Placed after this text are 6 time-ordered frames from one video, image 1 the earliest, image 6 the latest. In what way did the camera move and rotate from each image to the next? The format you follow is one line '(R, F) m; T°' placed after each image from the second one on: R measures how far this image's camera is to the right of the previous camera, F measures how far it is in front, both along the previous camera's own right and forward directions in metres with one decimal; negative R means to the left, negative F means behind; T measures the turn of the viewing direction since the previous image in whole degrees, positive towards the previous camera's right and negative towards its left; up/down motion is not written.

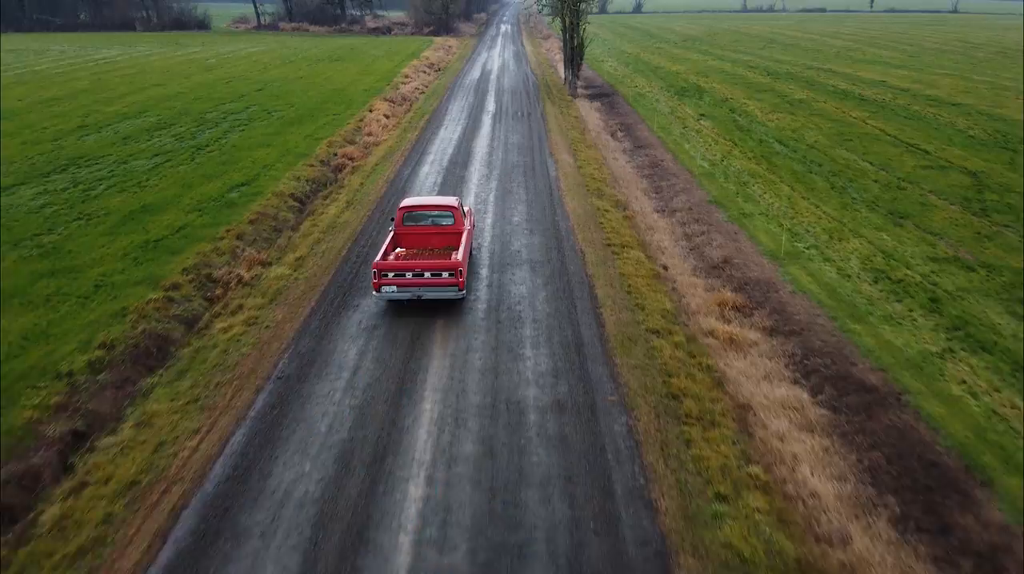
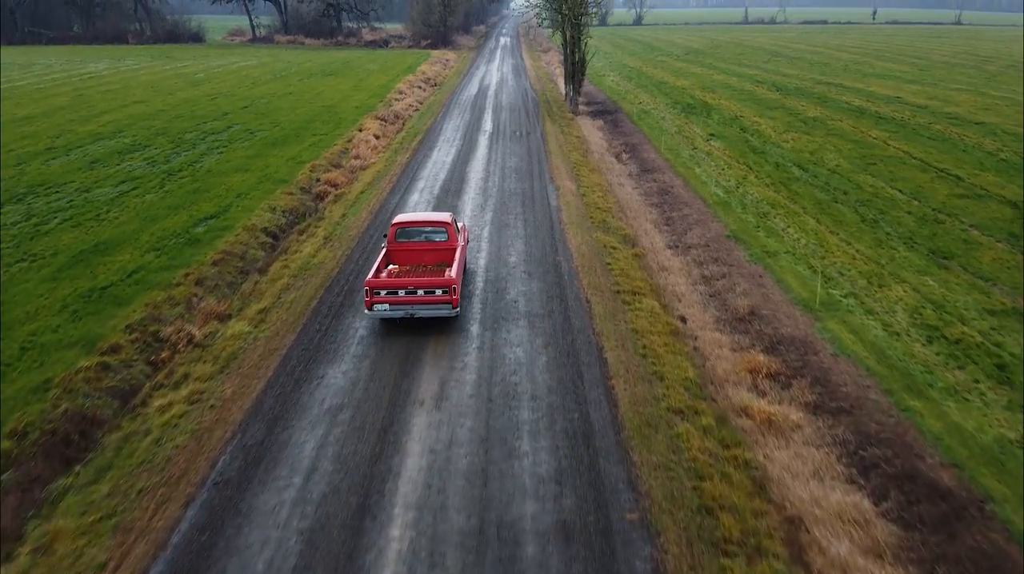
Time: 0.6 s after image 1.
(+0.1, +1.9) m; 0°
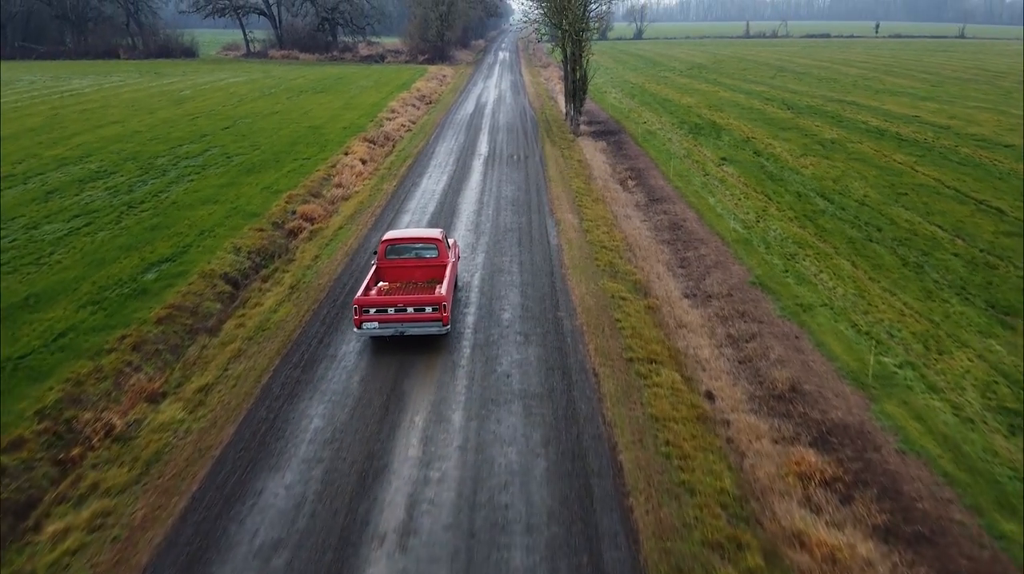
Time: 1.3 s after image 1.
(+0.1, +2.1) m; 0°
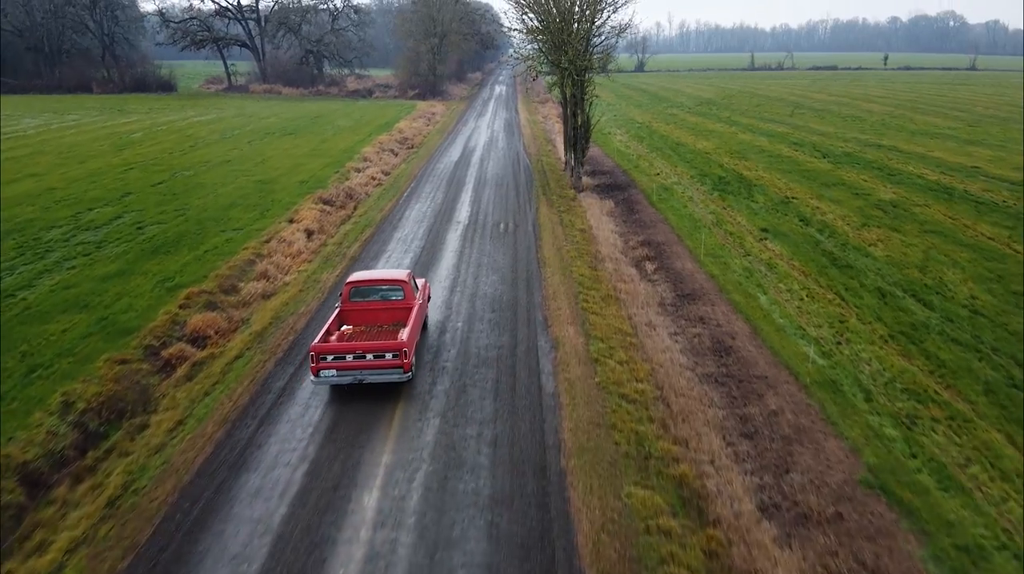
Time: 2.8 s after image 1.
(+0.5, +5.6) m; 0°
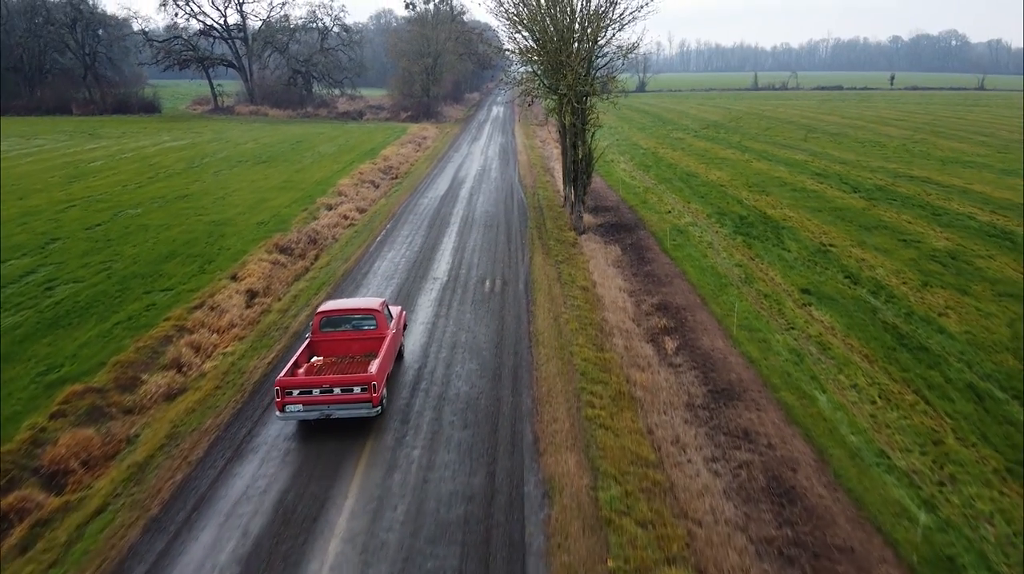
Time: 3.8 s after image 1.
(+0.3, +3.6) m; 0°
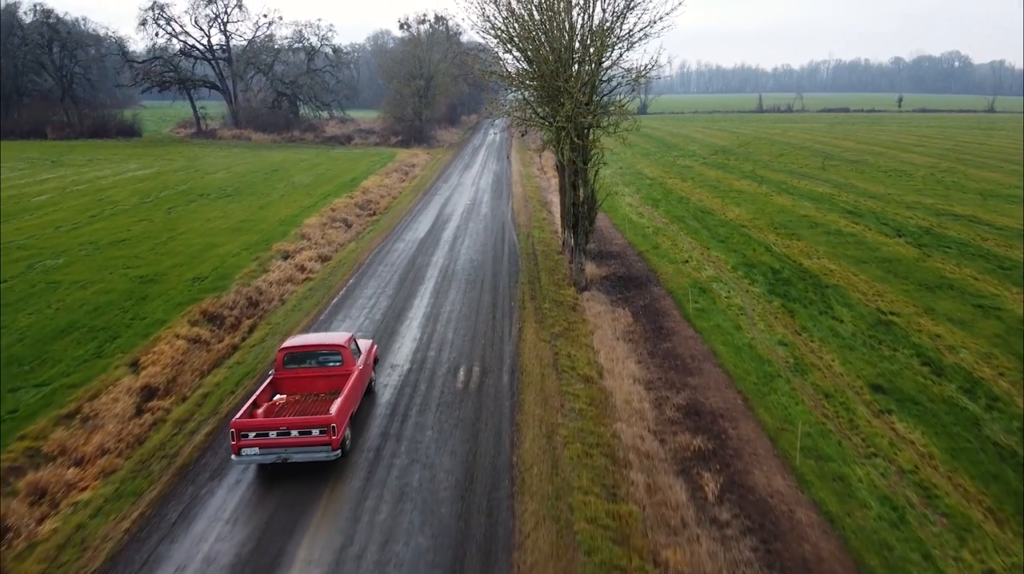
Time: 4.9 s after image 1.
(+0.4, +4.0) m; 0°
